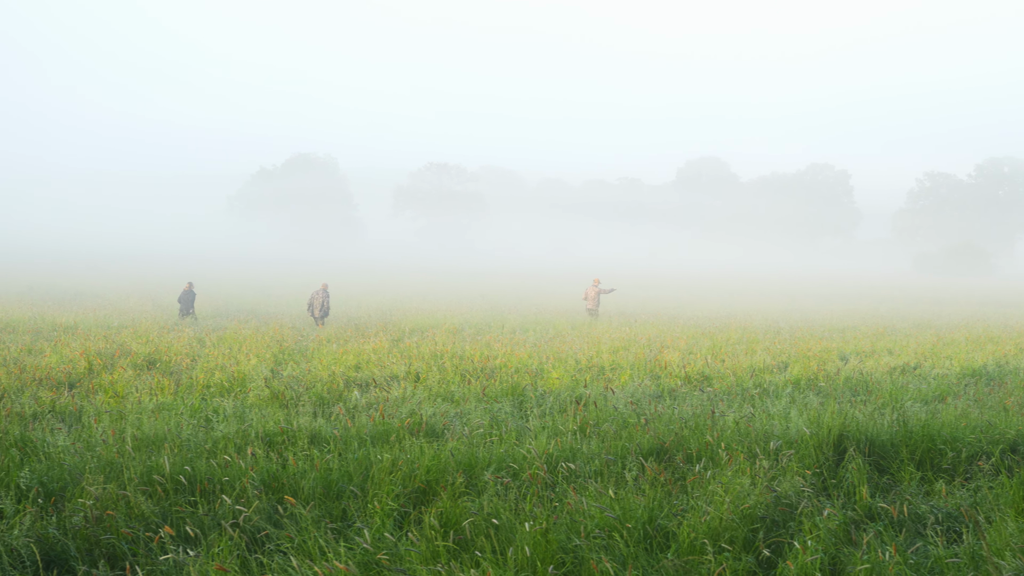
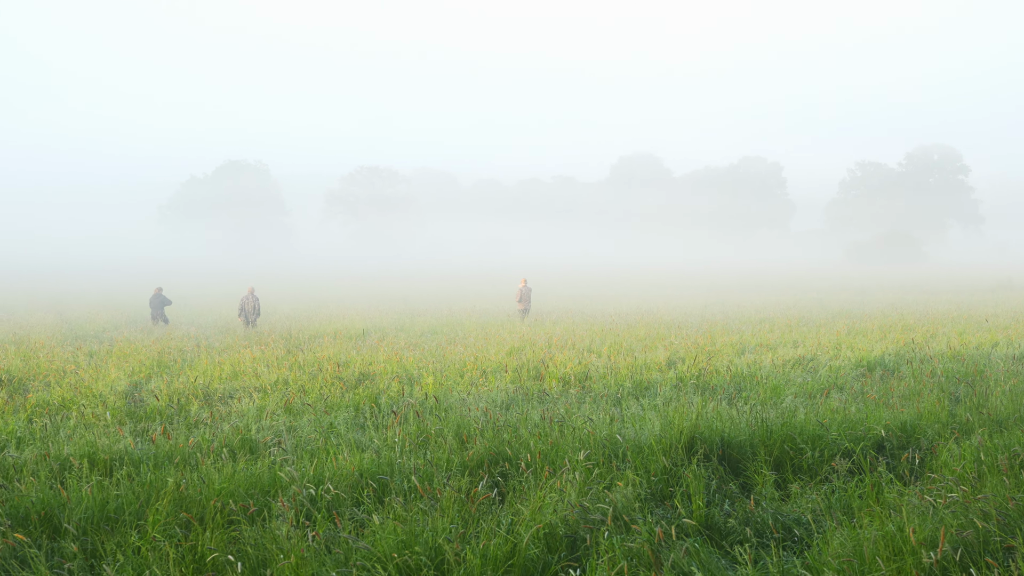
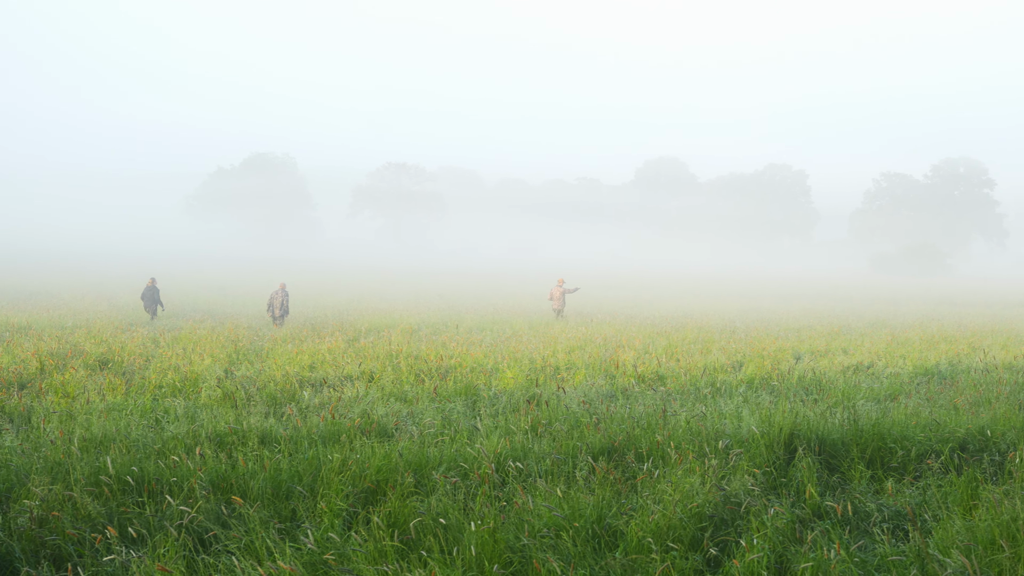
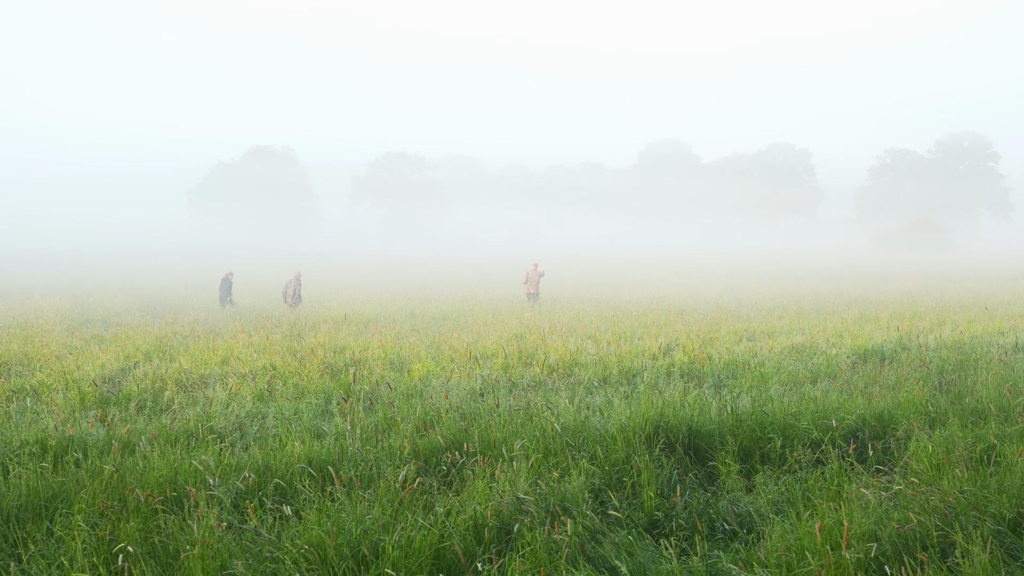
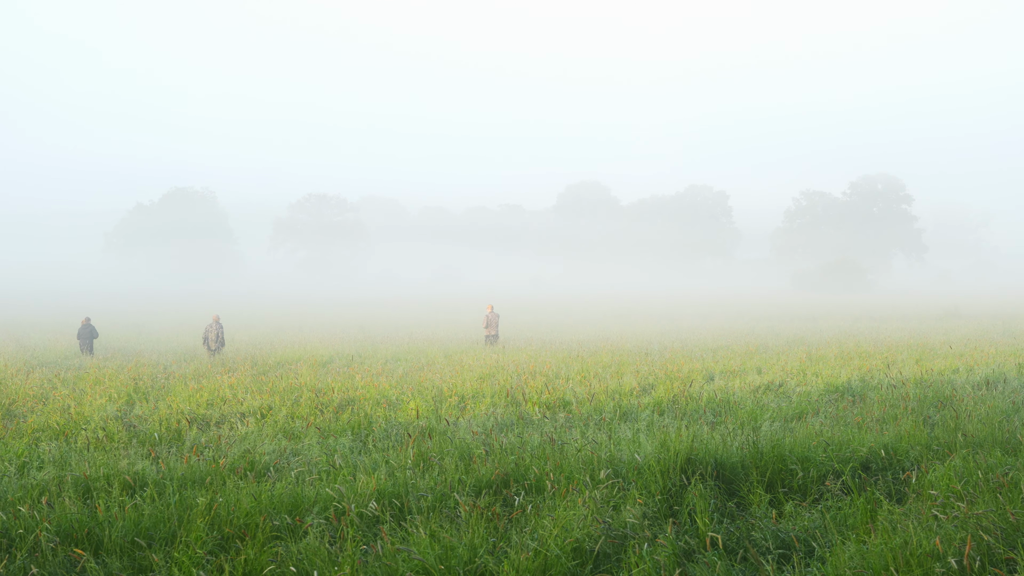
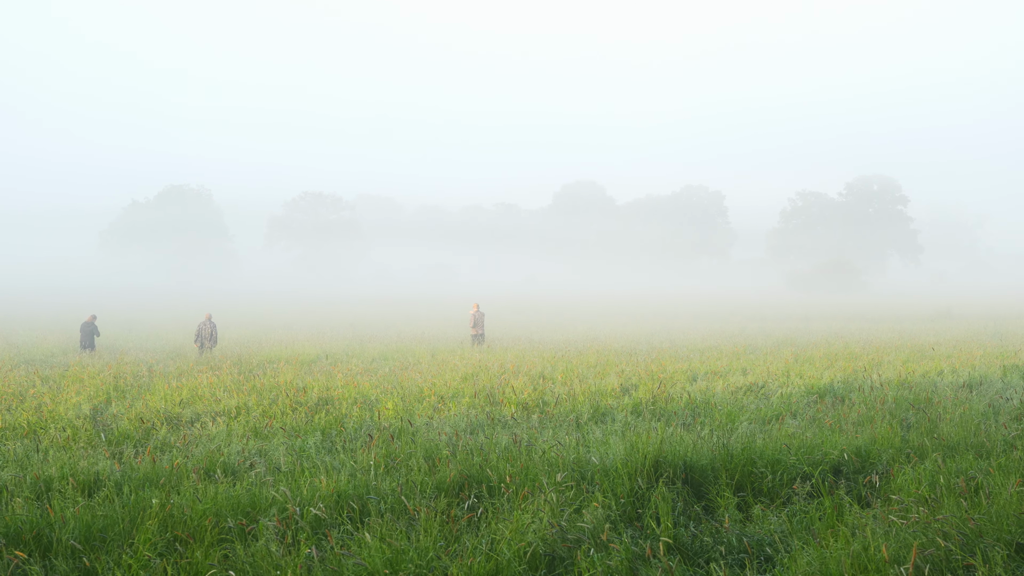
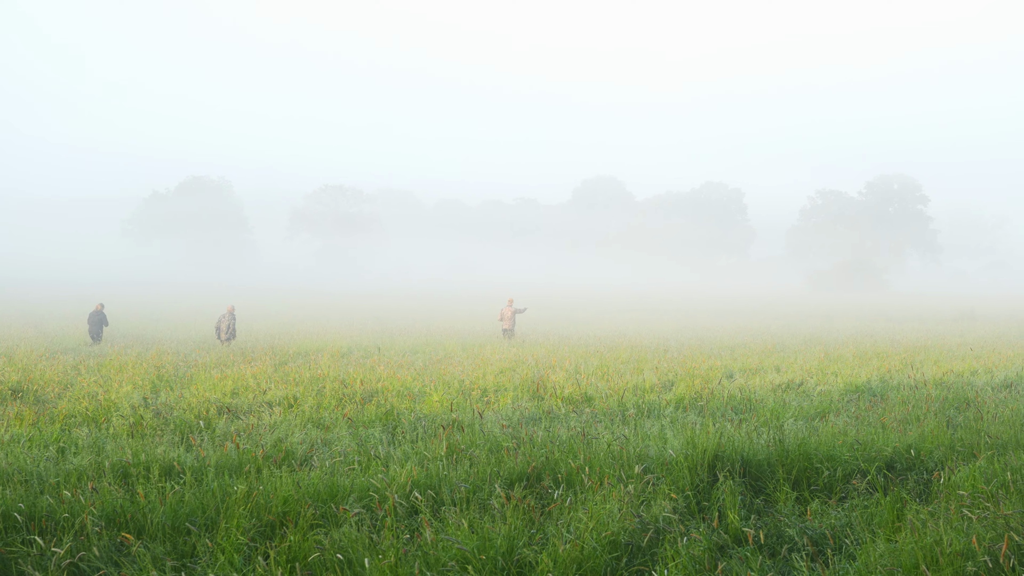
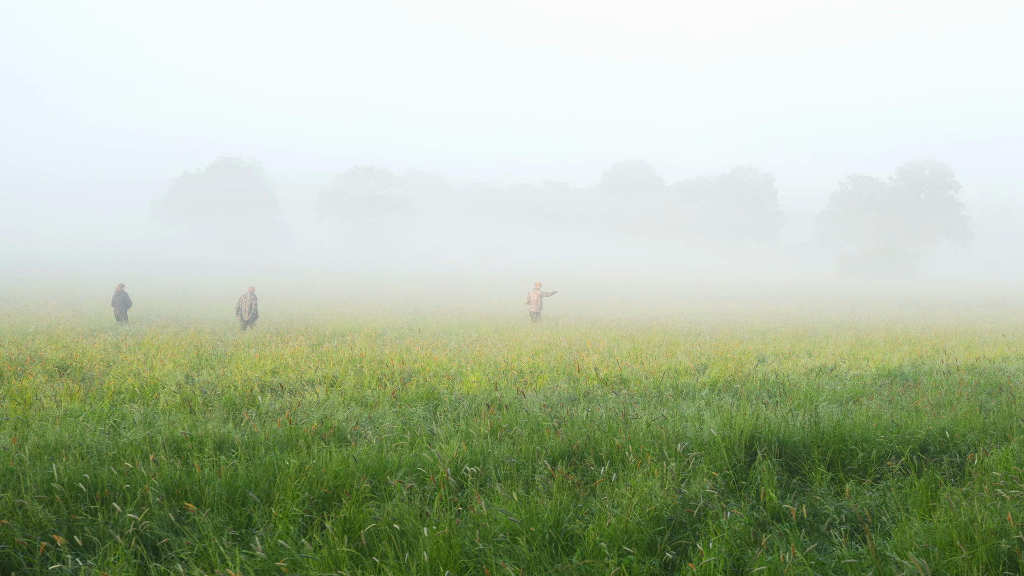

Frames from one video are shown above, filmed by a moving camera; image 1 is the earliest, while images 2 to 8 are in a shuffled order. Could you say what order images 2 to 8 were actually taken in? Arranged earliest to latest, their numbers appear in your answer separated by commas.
3, 8, 7, 5, 6, 2, 4
